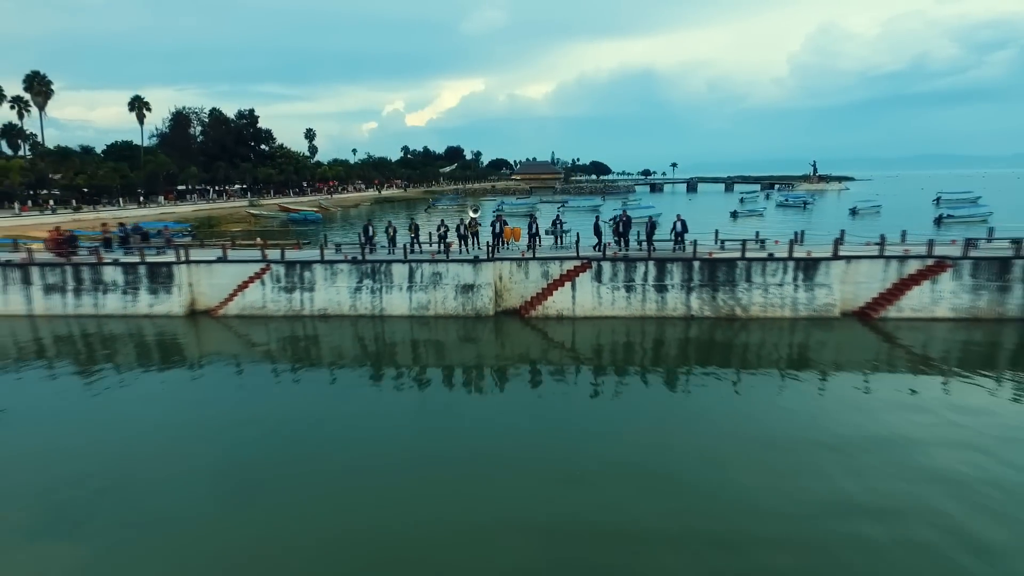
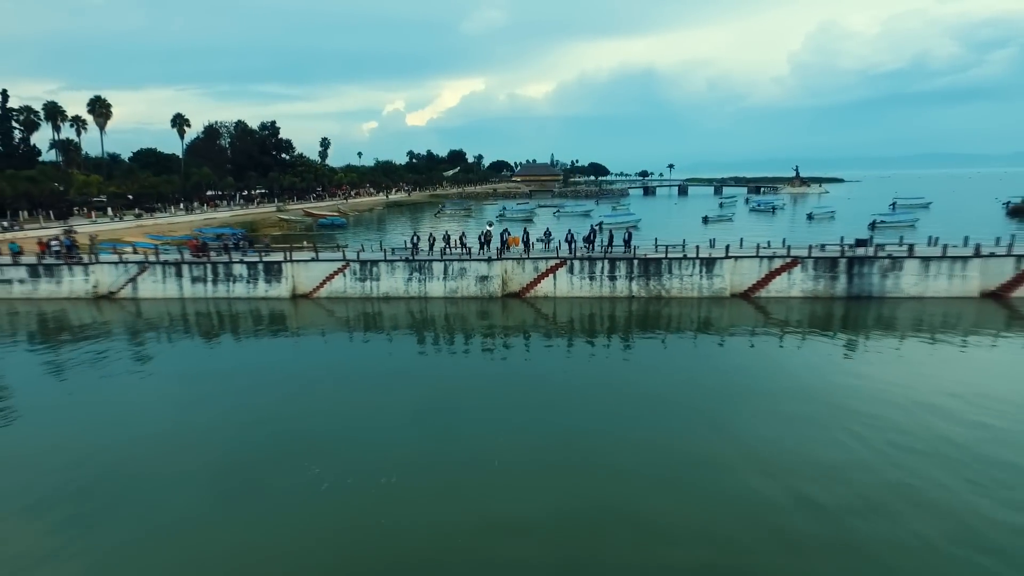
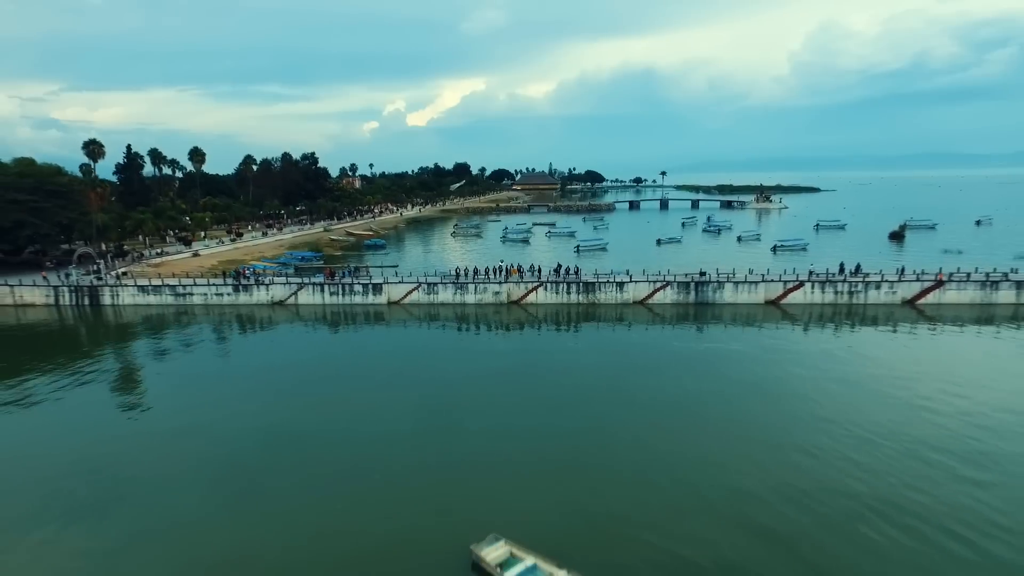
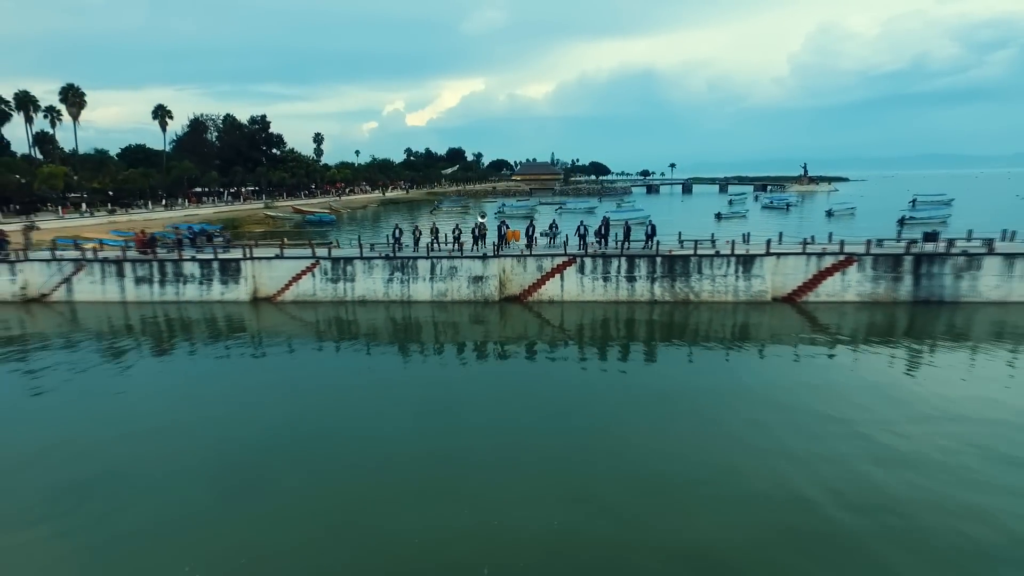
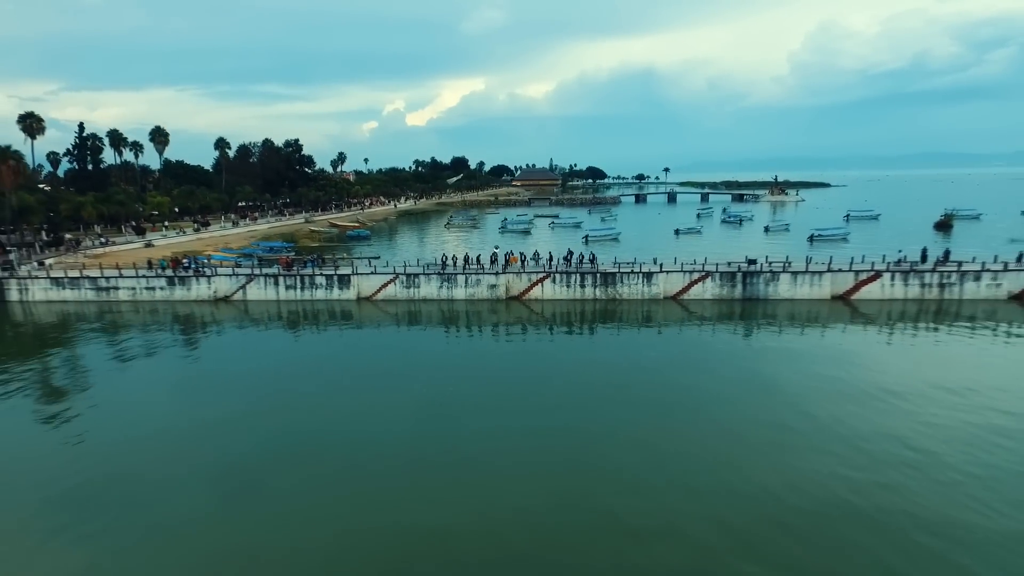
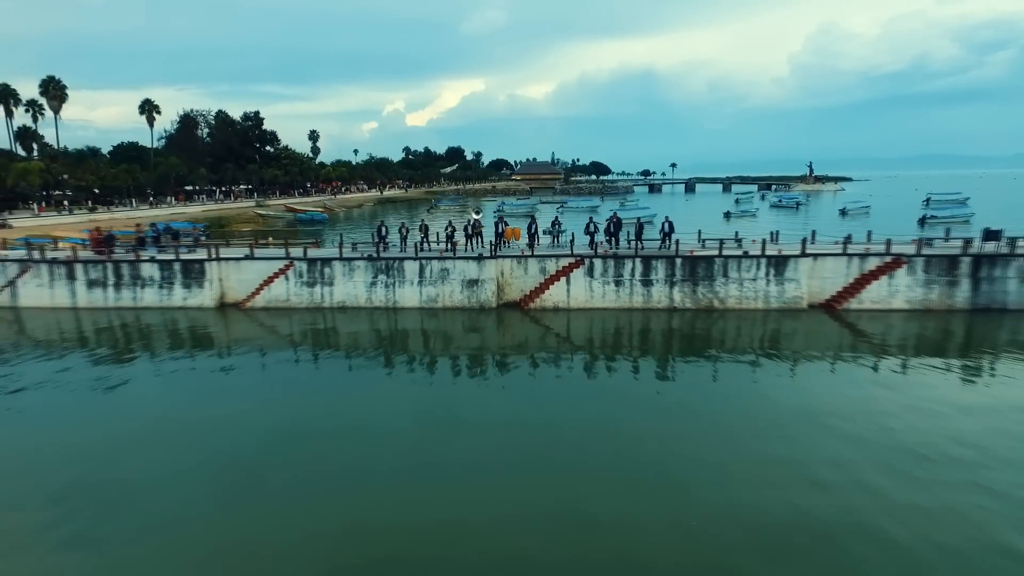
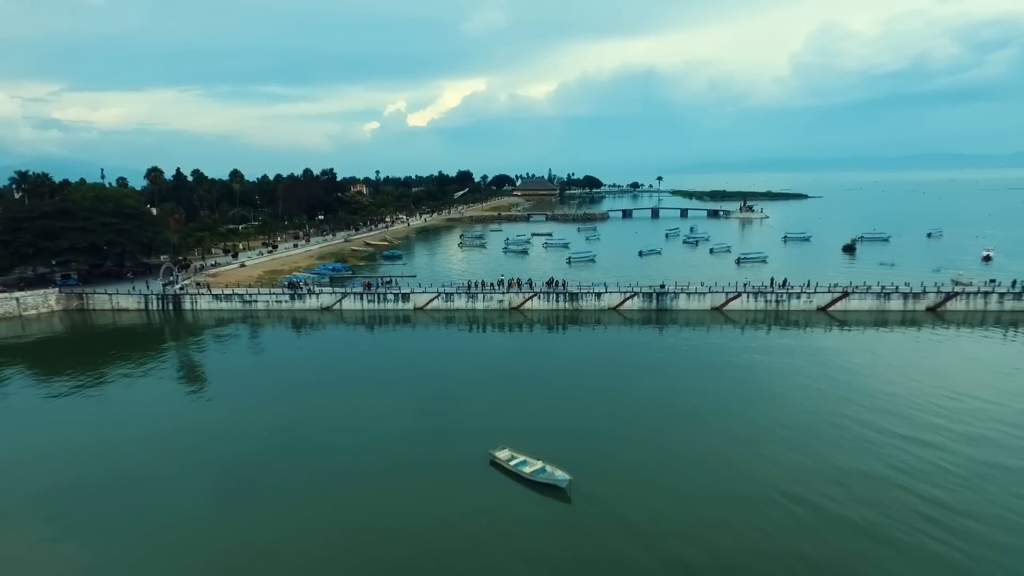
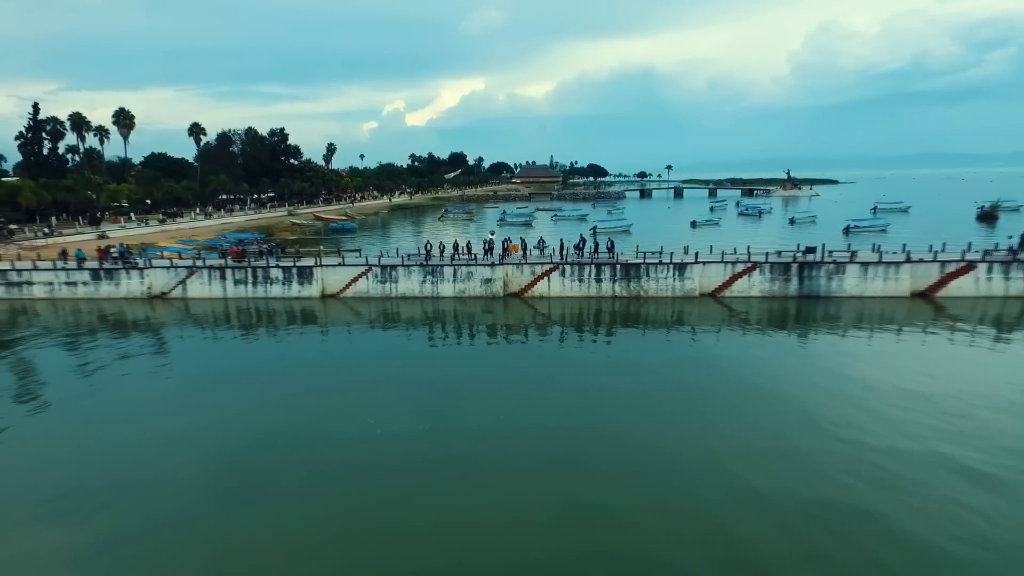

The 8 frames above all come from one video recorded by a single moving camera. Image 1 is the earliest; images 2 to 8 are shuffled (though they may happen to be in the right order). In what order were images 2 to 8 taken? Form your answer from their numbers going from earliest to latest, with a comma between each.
6, 4, 2, 8, 5, 3, 7
